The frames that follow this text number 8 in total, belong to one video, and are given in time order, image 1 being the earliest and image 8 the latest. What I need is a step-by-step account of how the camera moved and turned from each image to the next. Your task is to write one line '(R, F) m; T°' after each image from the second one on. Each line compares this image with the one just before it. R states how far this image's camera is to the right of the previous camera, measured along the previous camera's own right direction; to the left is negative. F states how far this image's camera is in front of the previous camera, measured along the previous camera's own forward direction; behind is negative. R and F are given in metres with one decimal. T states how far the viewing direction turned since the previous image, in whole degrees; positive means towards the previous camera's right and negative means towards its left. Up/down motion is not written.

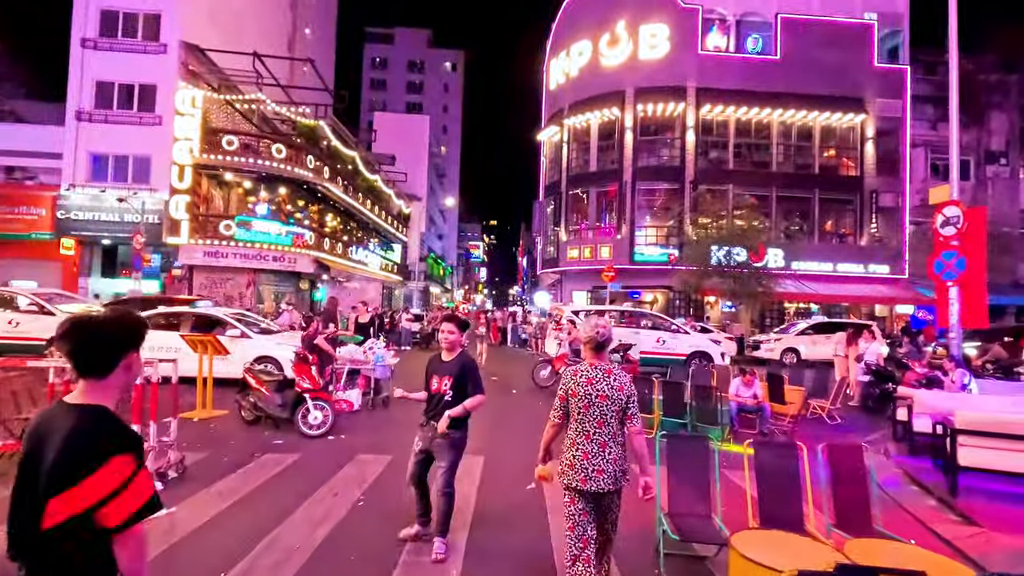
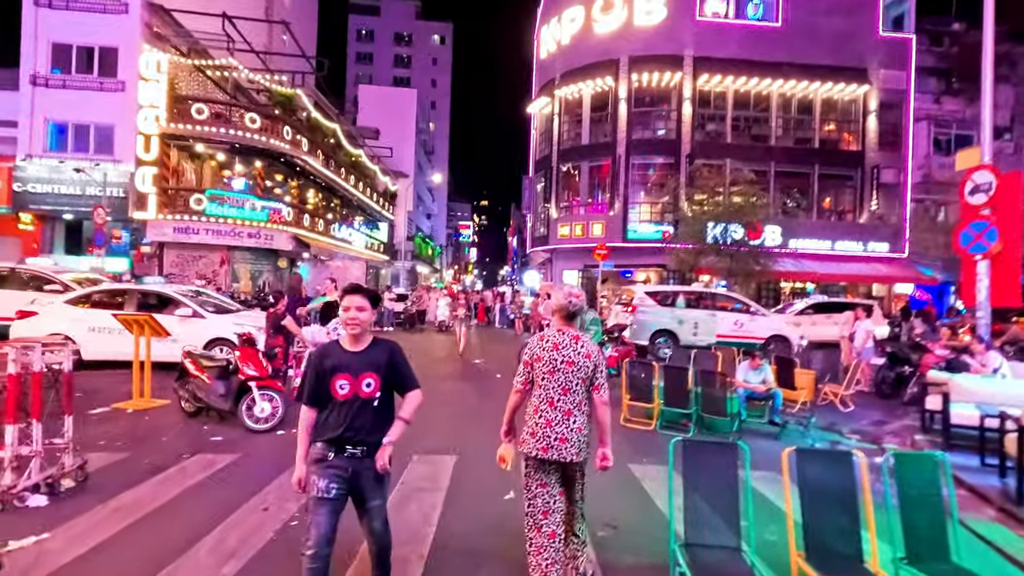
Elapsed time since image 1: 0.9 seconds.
(+0.2, +1.2) m; +1°
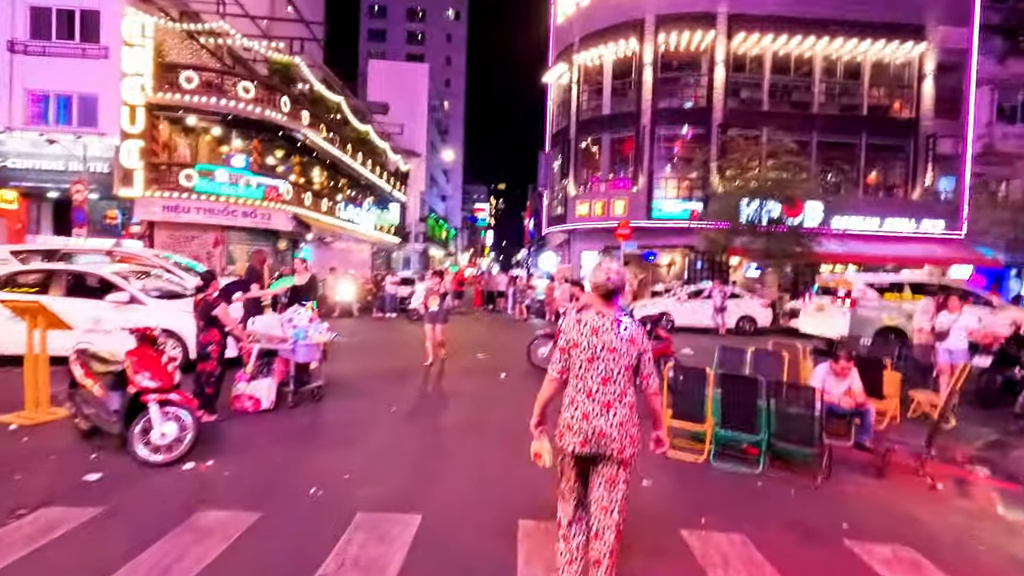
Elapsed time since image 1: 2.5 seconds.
(+0.2, +2.2) m; -2°
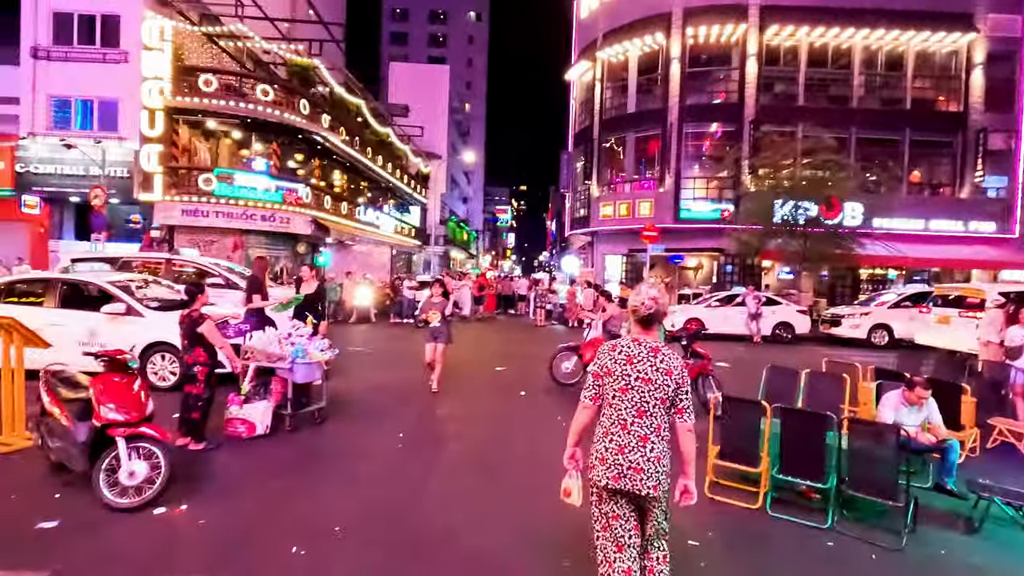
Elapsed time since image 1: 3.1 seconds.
(0.0, +0.8) m; -2°
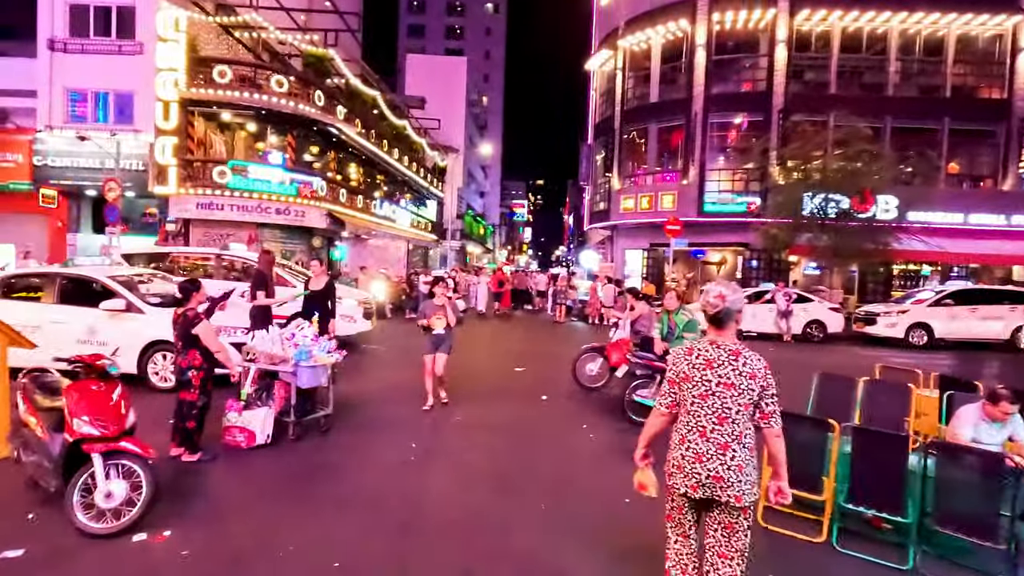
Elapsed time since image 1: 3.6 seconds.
(-0.1, +0.6) m; -2°
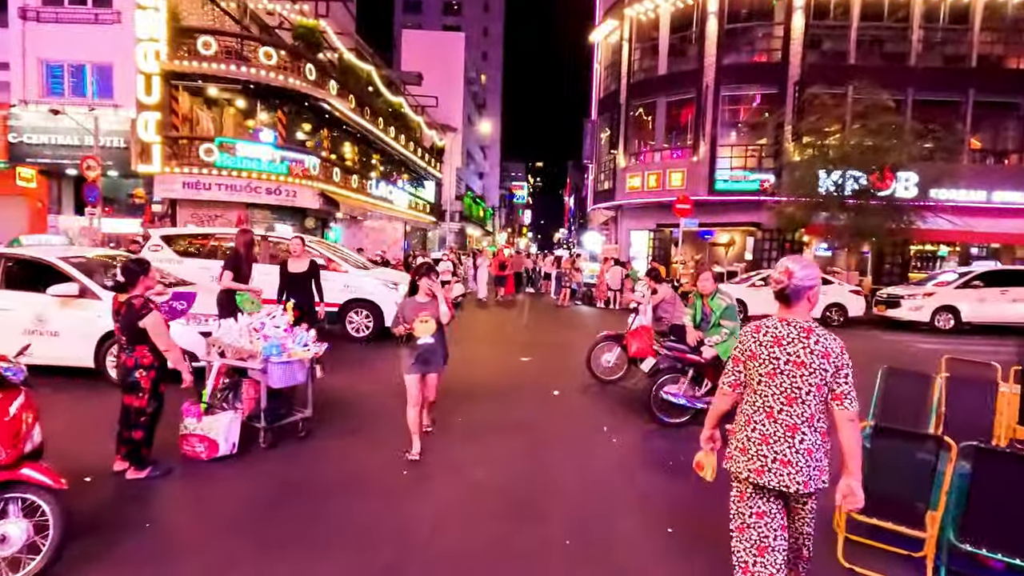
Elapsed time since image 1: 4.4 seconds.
(-0.1, +1.0) m; 0°
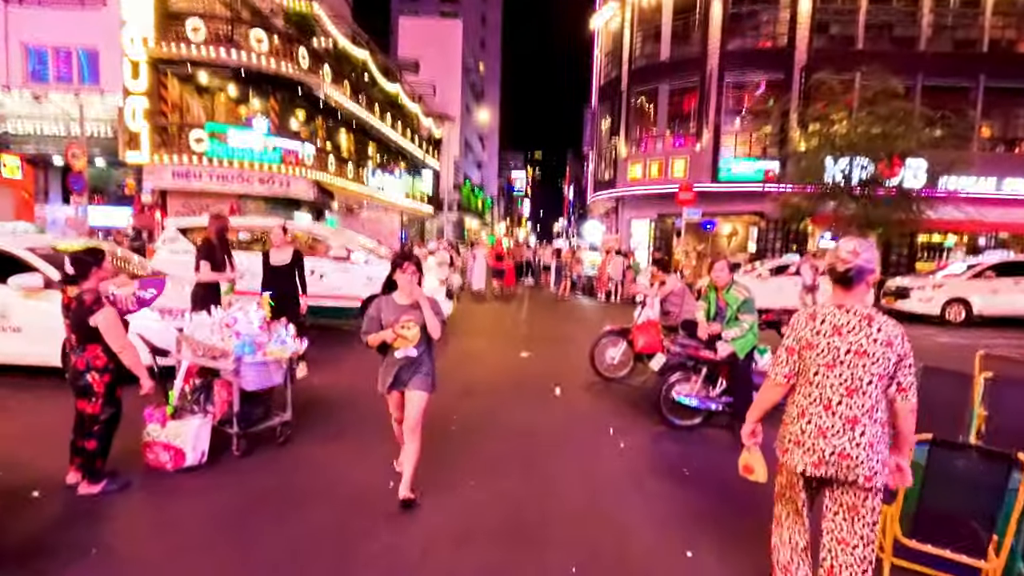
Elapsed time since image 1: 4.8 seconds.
(0.0, +0.5) m; 0°
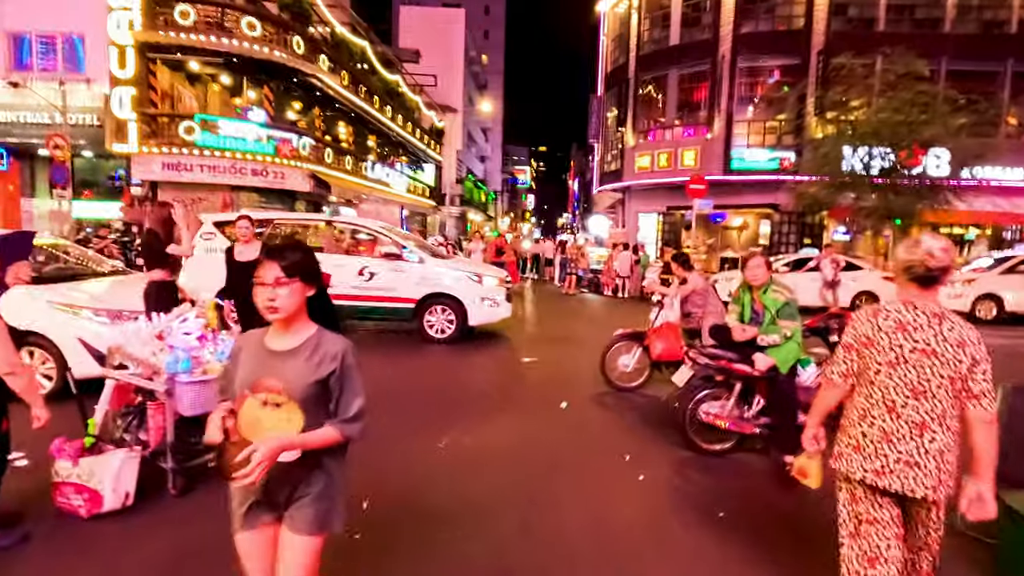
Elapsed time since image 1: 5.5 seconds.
(+0.1, +0.9) m; 0°
